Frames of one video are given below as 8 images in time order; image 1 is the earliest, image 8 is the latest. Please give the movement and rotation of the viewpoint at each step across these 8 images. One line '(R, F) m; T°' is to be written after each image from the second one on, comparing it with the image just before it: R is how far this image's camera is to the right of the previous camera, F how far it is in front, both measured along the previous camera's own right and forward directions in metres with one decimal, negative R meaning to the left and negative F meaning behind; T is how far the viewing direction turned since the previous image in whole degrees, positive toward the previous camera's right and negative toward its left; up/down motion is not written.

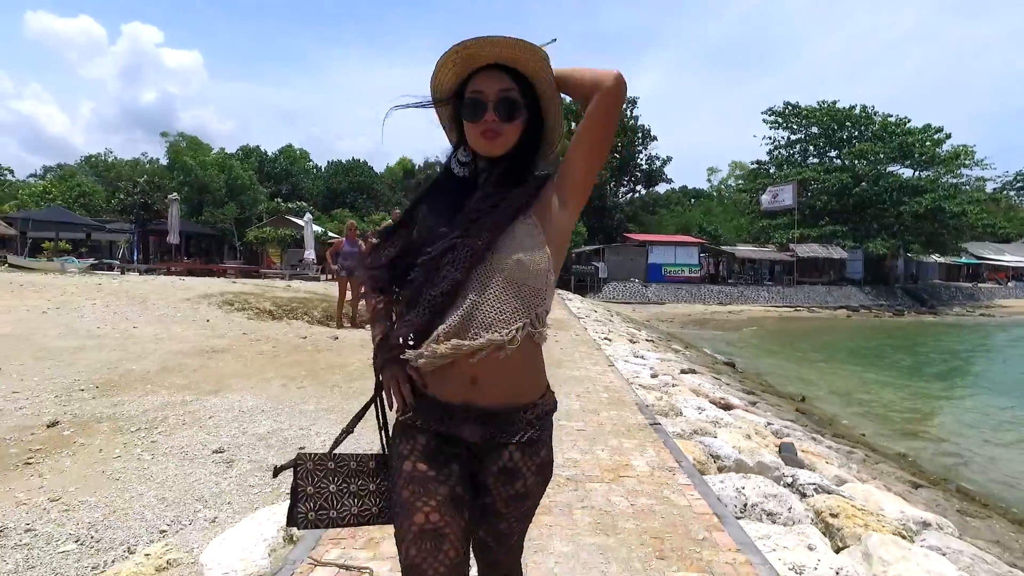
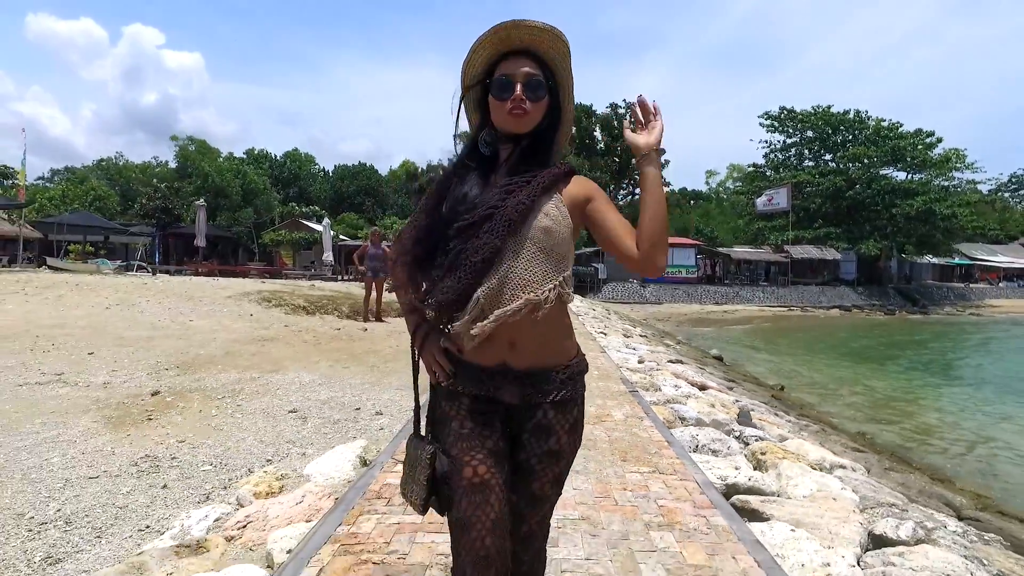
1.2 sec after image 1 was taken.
(-0.1, -1.4) m; 0°
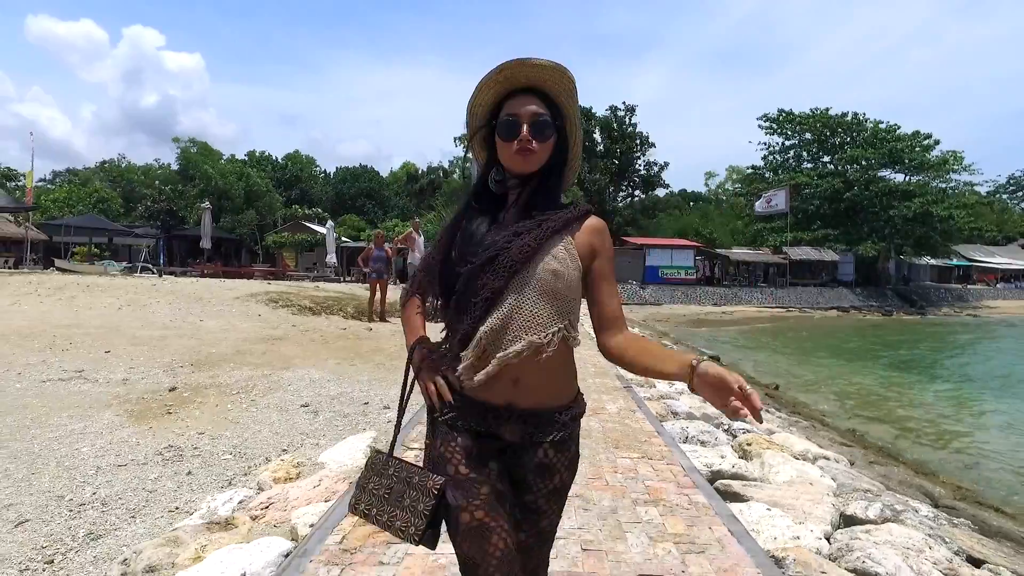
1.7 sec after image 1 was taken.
(0.0, -0.3) m; 0°
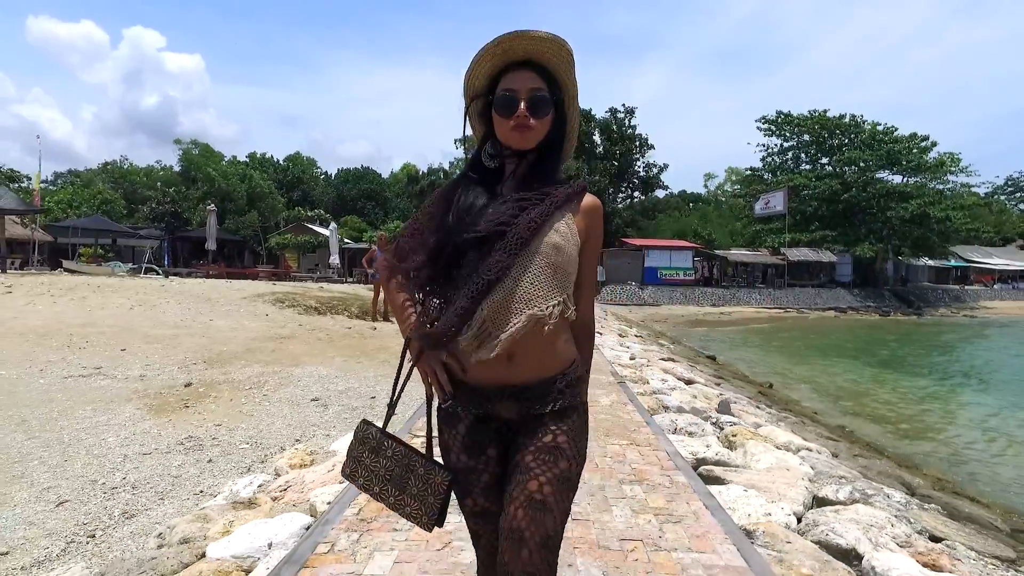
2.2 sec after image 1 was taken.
(0.0, -0.4) m; 0°
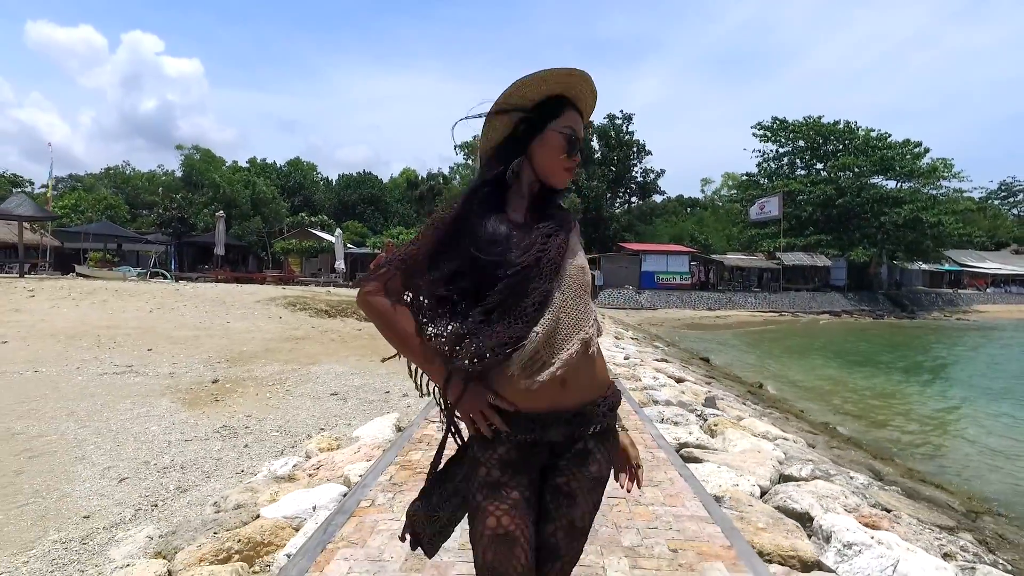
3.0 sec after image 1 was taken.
(0.0, -0.7) m; 0°
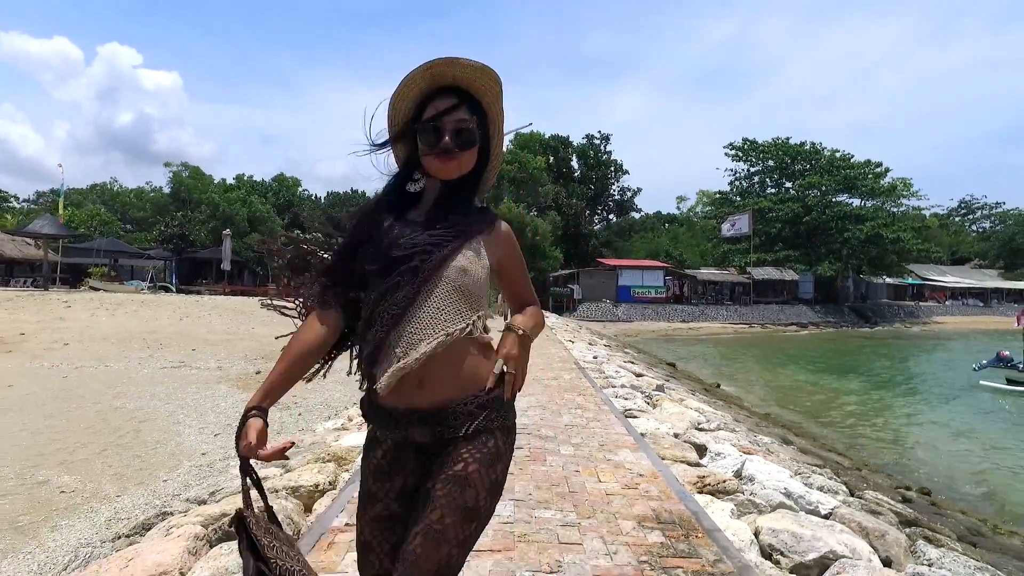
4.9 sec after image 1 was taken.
(-0.1, -2.0) m; +2°
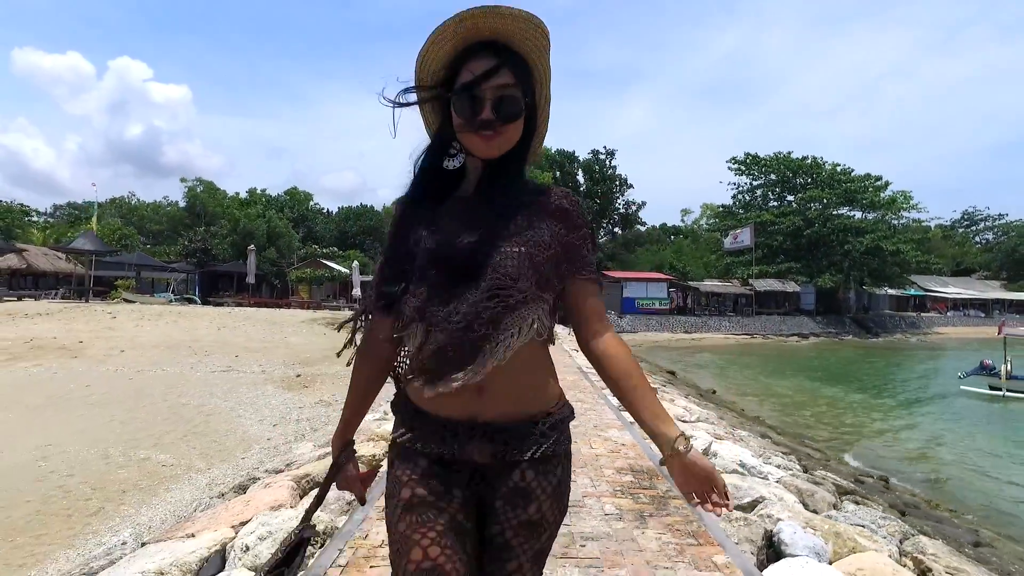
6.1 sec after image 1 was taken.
(-0.1, -1.3) m; -1°
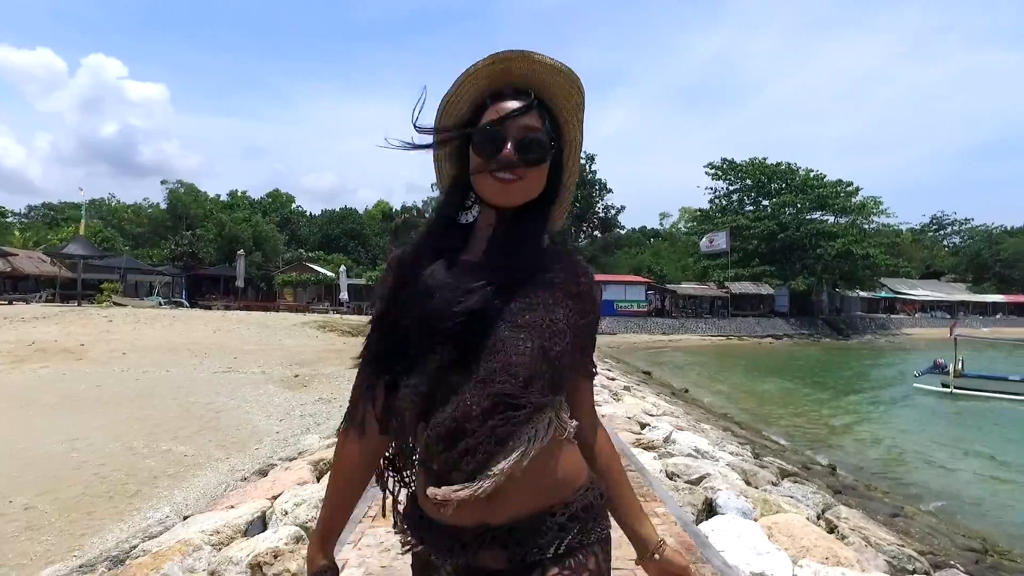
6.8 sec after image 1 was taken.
(-0.1, -0.9) m; +2°
